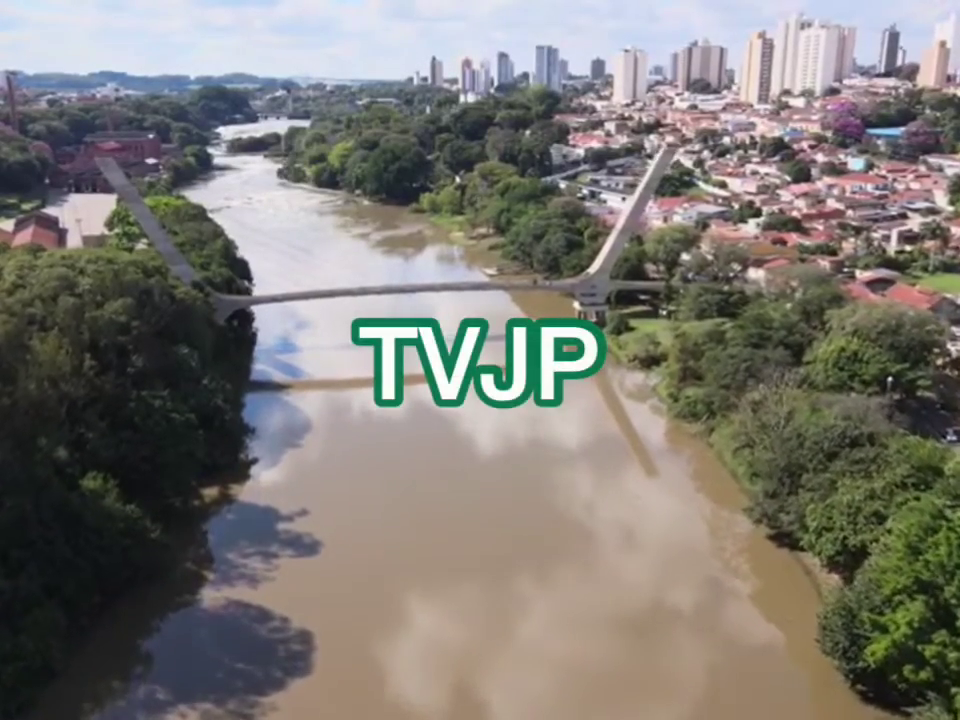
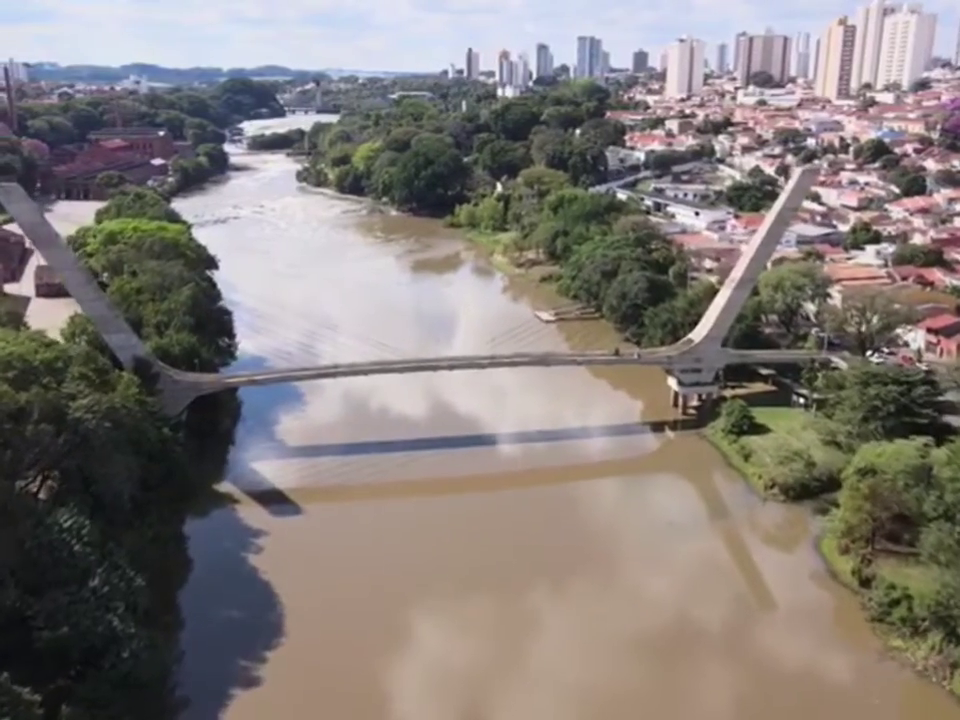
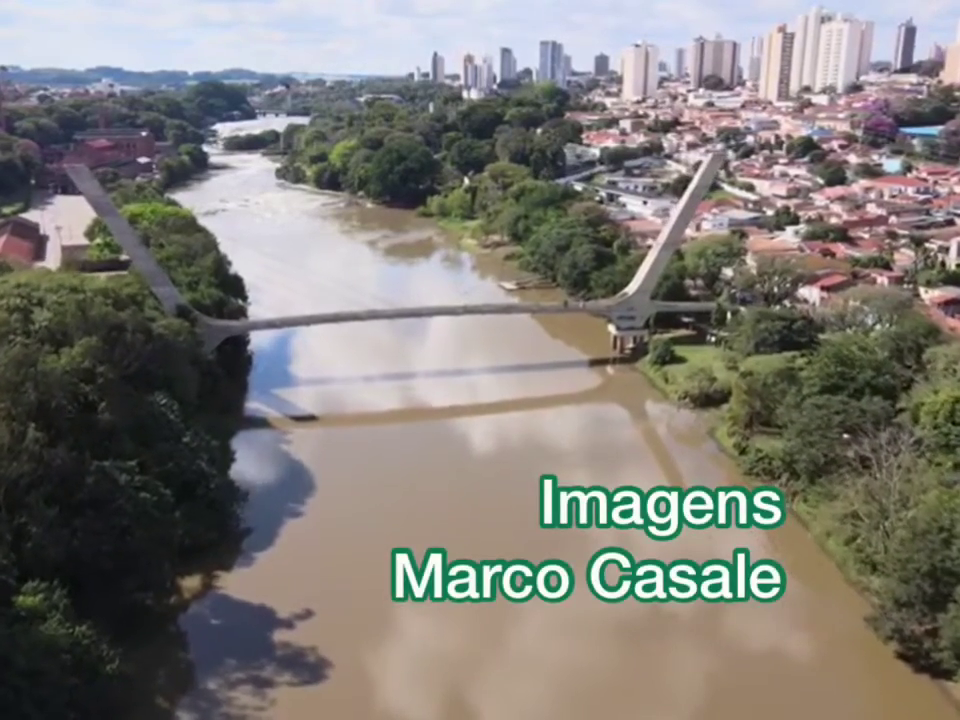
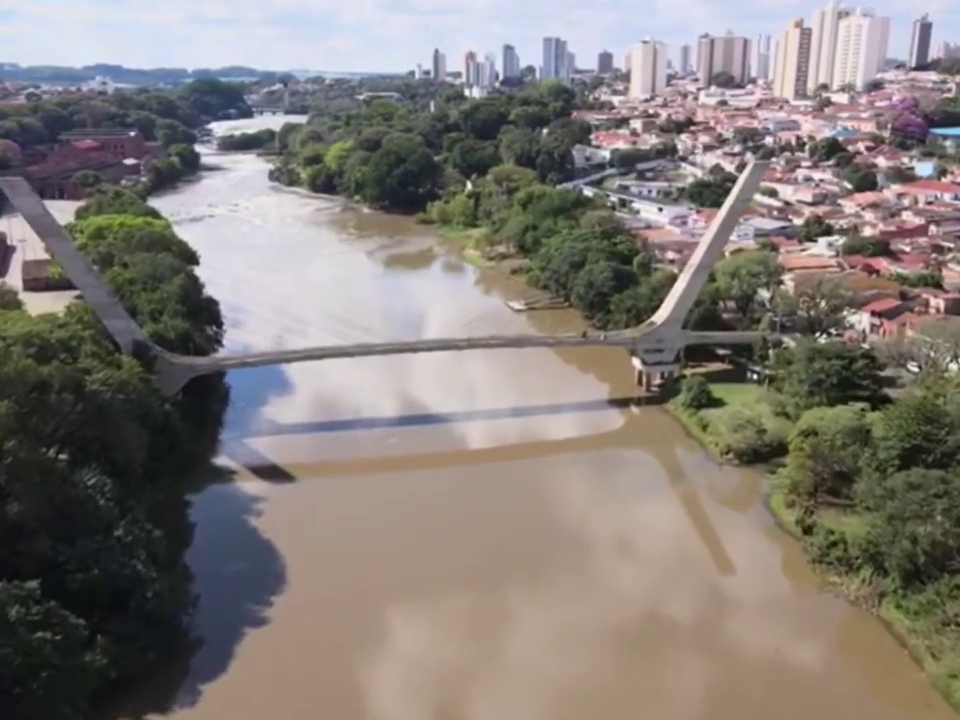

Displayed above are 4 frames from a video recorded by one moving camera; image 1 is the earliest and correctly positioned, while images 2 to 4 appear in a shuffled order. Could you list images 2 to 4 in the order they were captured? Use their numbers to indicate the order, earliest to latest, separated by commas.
3, 4, 2
